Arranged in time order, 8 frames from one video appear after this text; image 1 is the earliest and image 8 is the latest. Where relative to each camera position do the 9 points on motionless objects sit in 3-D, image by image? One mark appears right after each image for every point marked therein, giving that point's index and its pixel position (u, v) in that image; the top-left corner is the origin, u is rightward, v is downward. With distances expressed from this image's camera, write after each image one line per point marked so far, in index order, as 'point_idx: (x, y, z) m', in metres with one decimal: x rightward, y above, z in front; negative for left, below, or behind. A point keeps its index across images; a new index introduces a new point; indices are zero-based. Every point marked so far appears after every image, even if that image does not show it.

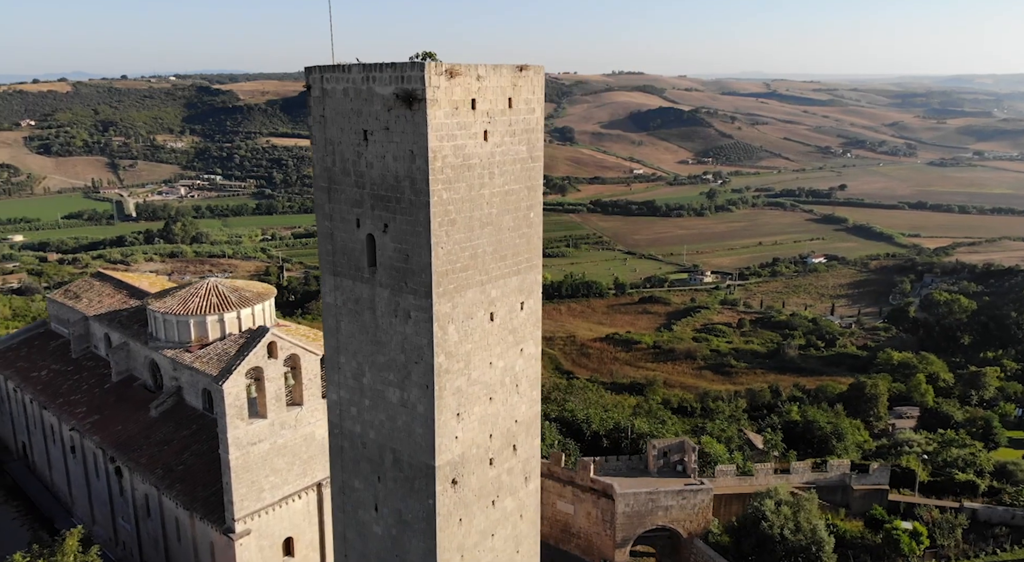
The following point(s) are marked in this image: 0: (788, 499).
0: (+4.6, -3.6, +13.6) m
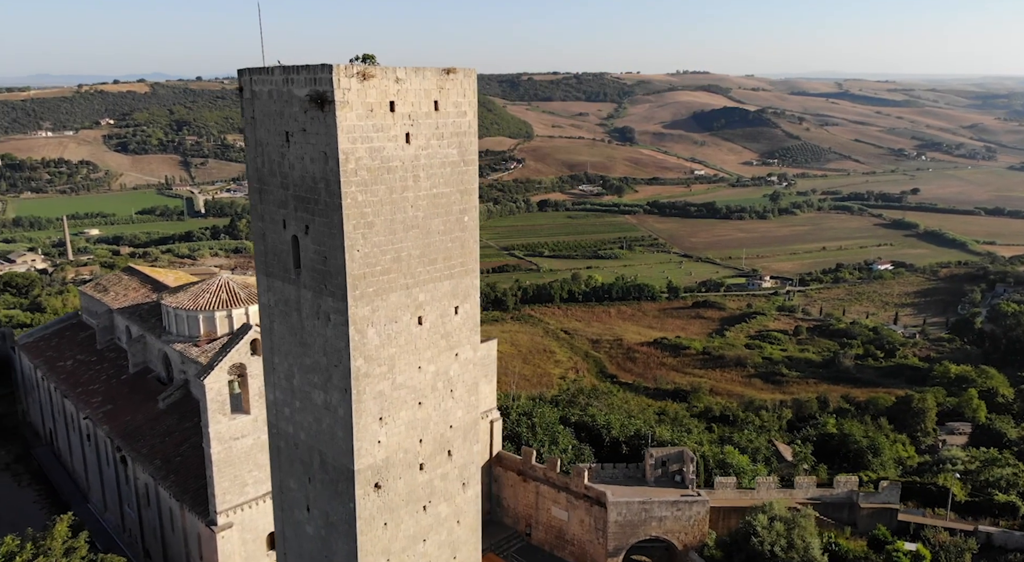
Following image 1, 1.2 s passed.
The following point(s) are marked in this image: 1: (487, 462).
0: (+4.3, -3.8, +13.2) m
1: (-0.5, -3.5, +15.7) m
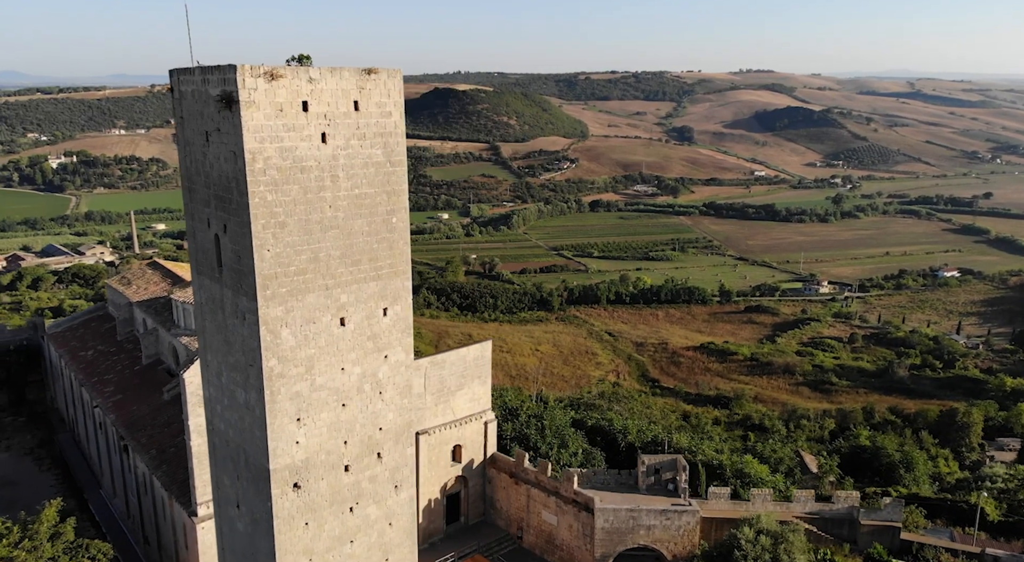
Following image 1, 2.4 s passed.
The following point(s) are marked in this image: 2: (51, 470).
0: (+4.0, -3.9, +12.7) m
1: (-0.6, -3.5, +15.6) m
2: (-10.0, -4.1, +17.6) m
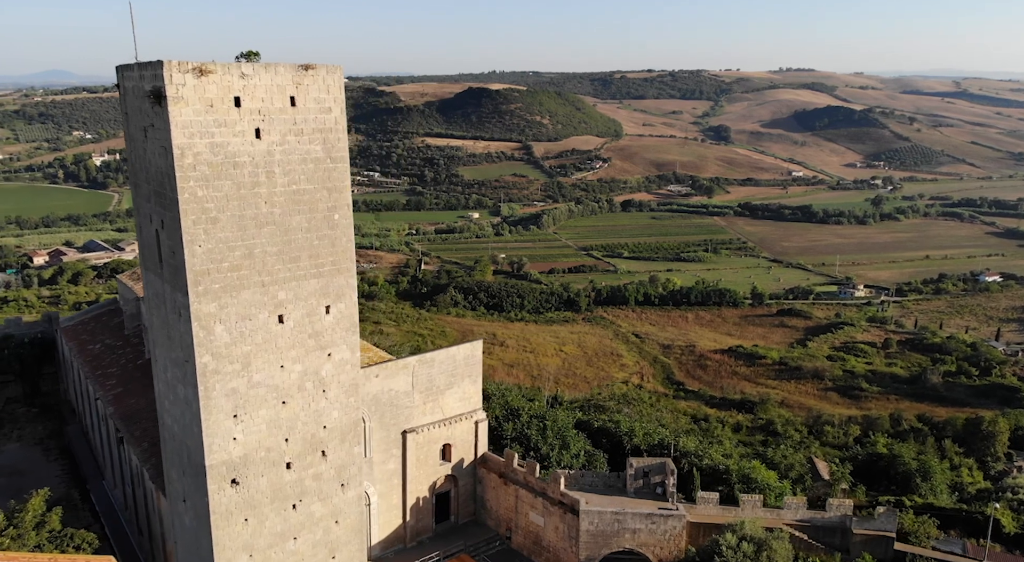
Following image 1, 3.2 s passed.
0: (+3.7, -3.9, +12.5) m
1: (-0.8, -3.5, +15.6) m
2: (-10.1, -4.0, +18.0) m
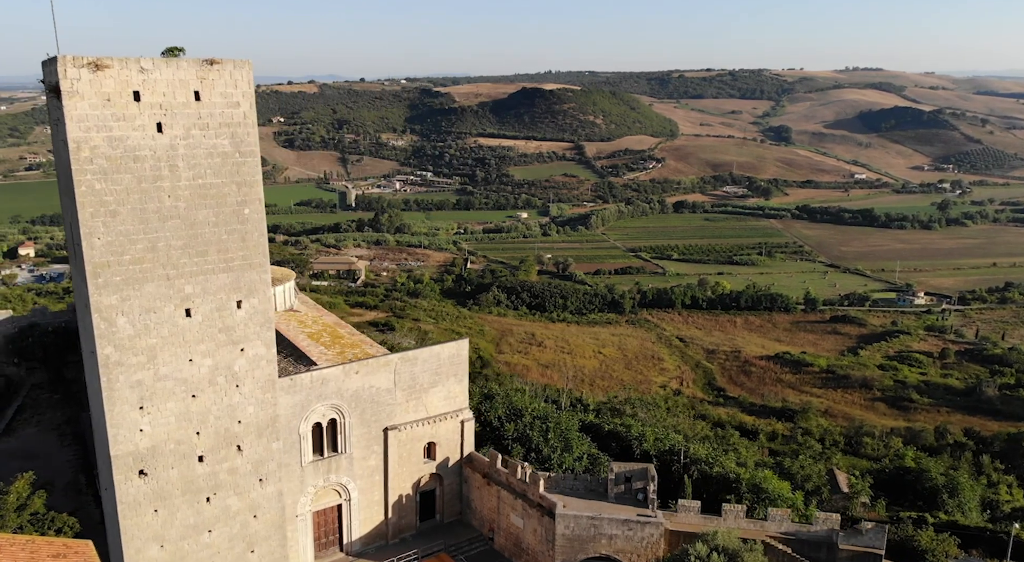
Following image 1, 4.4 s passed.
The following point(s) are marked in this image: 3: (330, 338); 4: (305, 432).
0: (+3.2, -4.0, +12.1) m
1: (-1.0, -3.4, +15.5) m
2: (-10.2, -3.8, +18.6) m
3: (-3.5, -1.1, +15.6) m
4: (-3.5, -2.5, +13.6) m
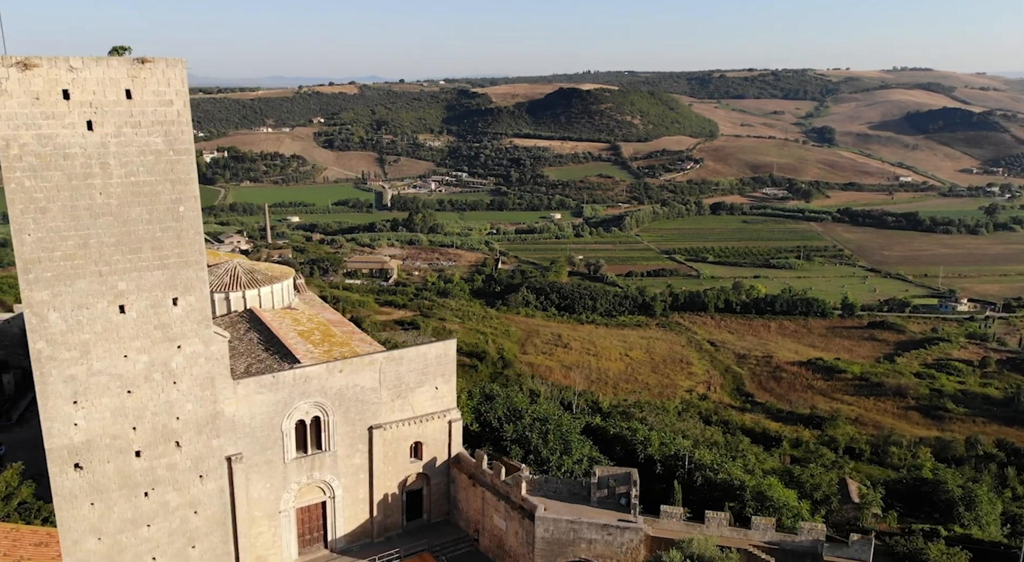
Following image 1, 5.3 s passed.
0: (+2.8, -4.0, +11.8) m
1: (-1.2, -3.4, +15.5) m
2: (-10.2, -3.7, +19.1) m
3: (-3.7, -1.1, +15.7) m
4: (-3.8, -2.5, +13.7) m
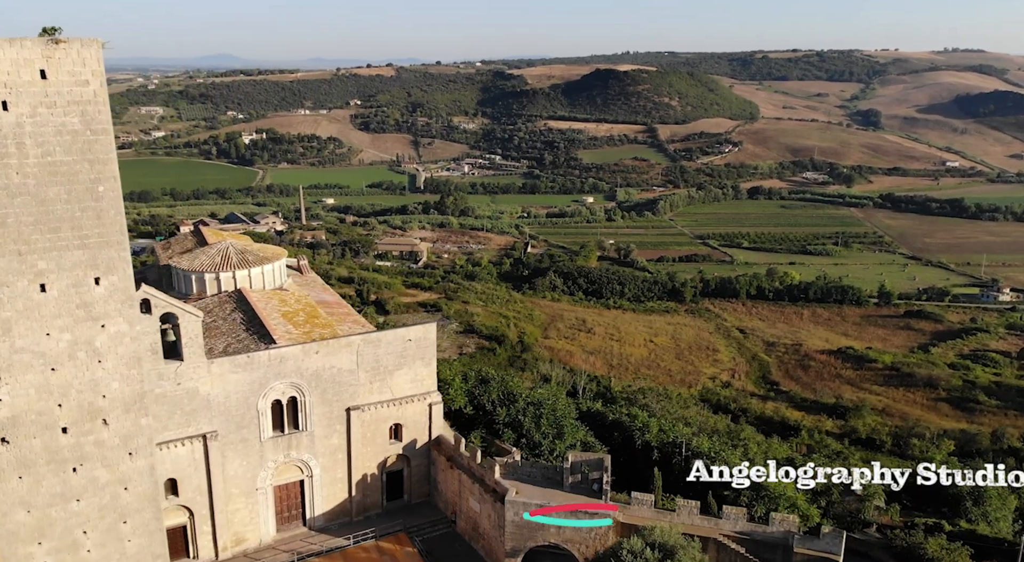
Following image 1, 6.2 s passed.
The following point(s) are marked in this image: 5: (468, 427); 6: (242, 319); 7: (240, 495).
0: (+2.2, -3.8, +11.7) m
1: (-1.6, -3.1, +15.5) m
2: (-10.4, -3.2, +19.6) m
3: (-4.0, -0.7, +15.8) m
4: (-4.2, -2.2, +13.8) m
5: (-1.1, -3.5, +19.5) m
6: (-5.1, -0.7, +15.2) m
7: (-4.7, -3.7, +13.9) m
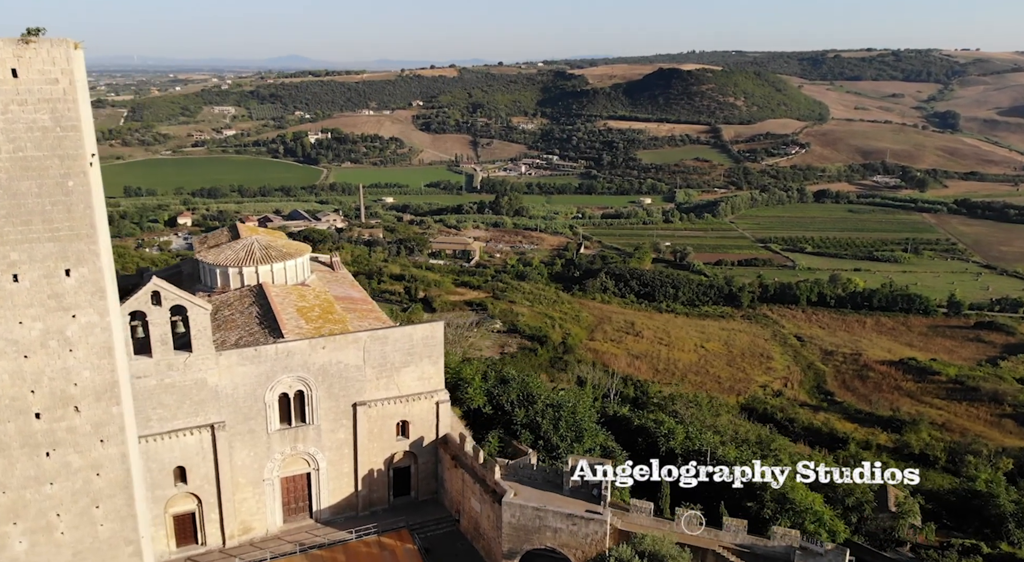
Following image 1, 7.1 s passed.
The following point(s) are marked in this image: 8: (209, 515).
0: (+2.0, -3.8, +11.4) m
1: (-1.5, -3.1, +15.6) m
2: (-9.9, -3.0, +20.3) m
3: (-3.8, -0.6, +16.0) m
4: (-4.2, -2.1, +14.1) m
5: (-0.6, -3.5, +19.5) m
6: (-4.9, -0.6, +15.6) m
7: (-4.7, -3.6, +14.3) m
8: (-5.2, -4.0, +14.0) m
